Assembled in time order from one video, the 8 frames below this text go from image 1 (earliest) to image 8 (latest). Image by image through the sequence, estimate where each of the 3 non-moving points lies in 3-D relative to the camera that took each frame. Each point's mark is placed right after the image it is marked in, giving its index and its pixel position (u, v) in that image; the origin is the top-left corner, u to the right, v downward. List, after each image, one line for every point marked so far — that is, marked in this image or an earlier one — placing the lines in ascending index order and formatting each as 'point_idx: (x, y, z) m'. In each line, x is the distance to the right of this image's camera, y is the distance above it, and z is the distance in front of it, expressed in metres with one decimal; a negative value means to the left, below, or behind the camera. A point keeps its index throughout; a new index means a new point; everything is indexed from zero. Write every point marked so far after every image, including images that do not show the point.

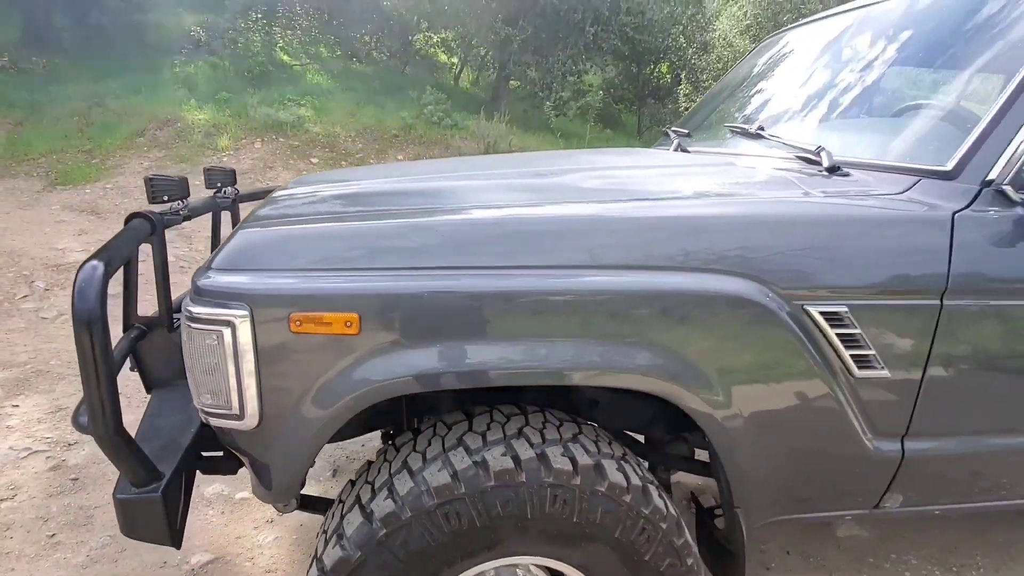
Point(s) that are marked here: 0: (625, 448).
0: (+0.3, -0.4, +1.4) m
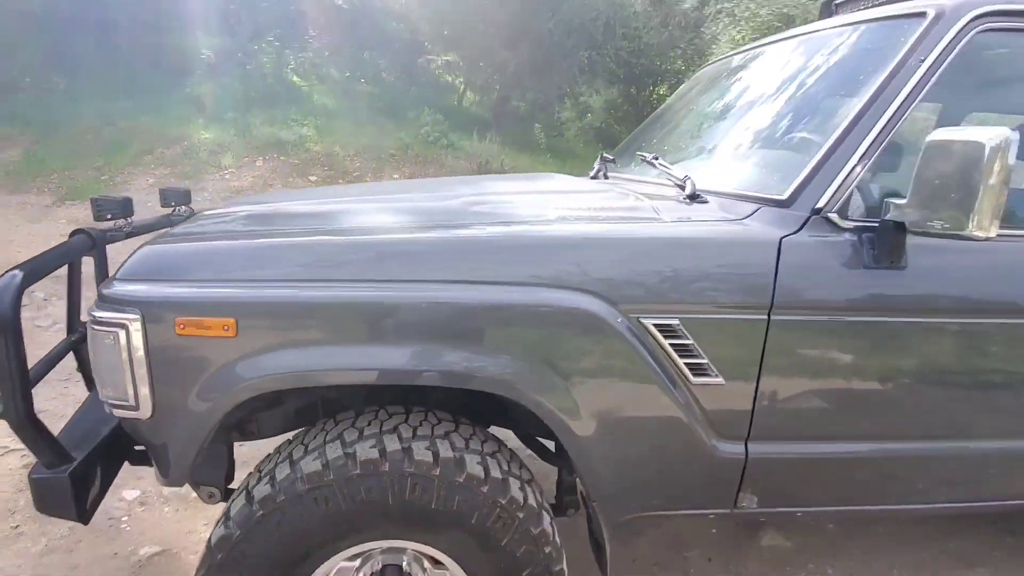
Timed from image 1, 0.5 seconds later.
0: (0.0, -0.4, +1.6) m
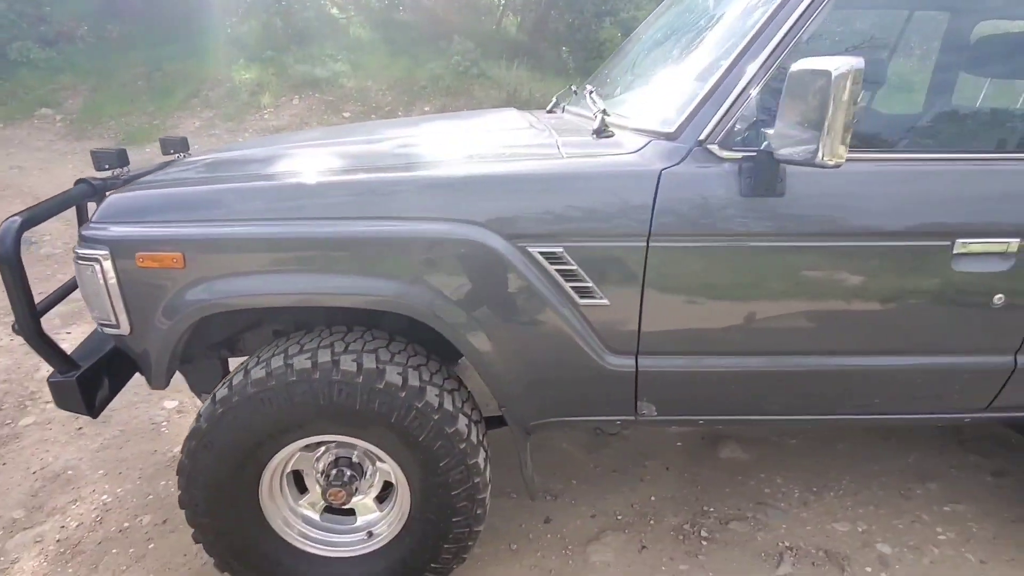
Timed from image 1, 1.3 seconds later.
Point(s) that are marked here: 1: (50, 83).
0: (-0.3, -0.2, +1.8) m
1: (-7.9, +3.5, +9.8) m
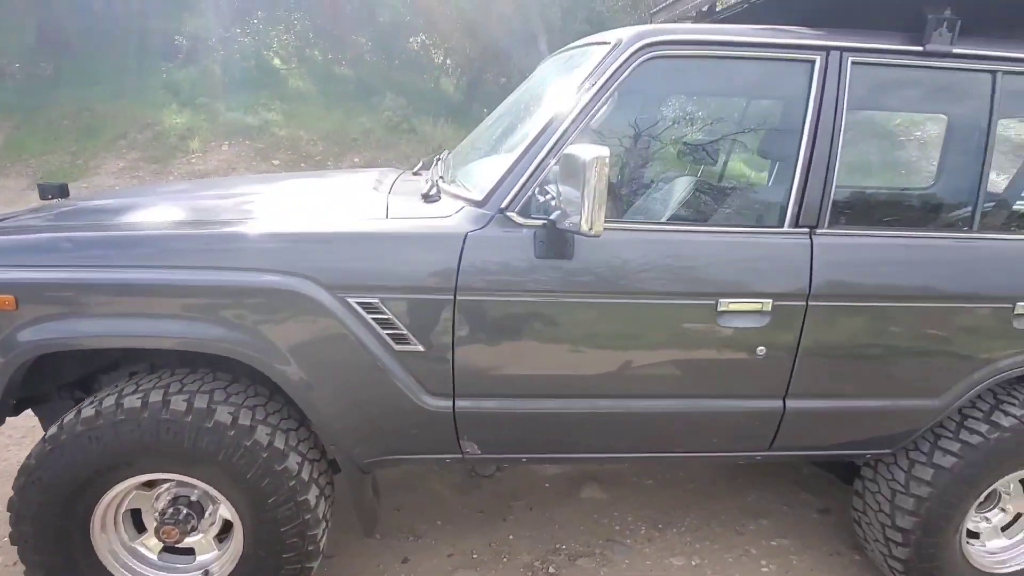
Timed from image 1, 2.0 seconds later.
0: (-0.9, -0.4, +2.0) m
1: (-9.1, +2.9, +9.5) m
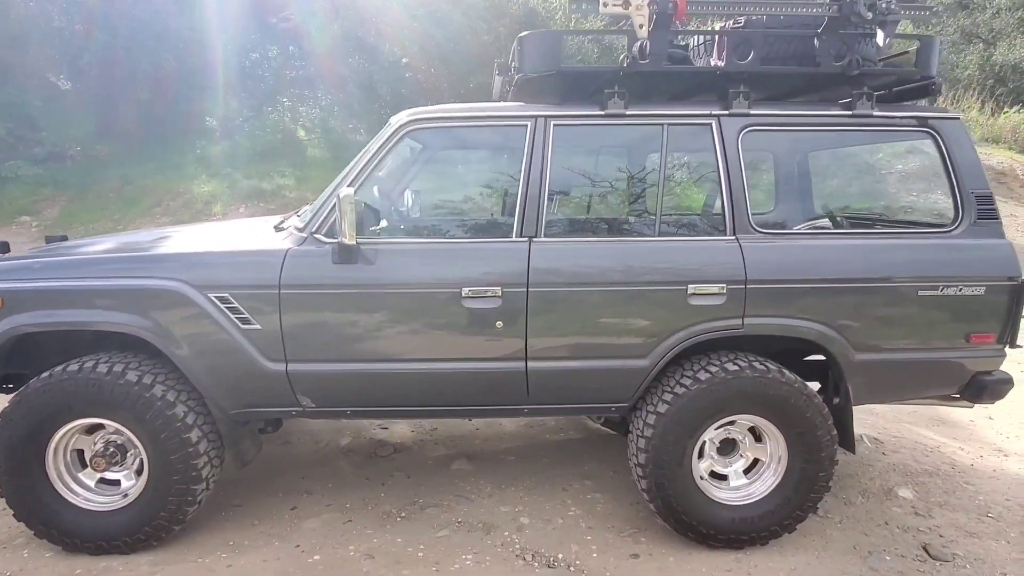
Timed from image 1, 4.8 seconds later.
0: (-1.8, -0.4, +2.9) m
1: (-9.5, +1.9, +11.3) m
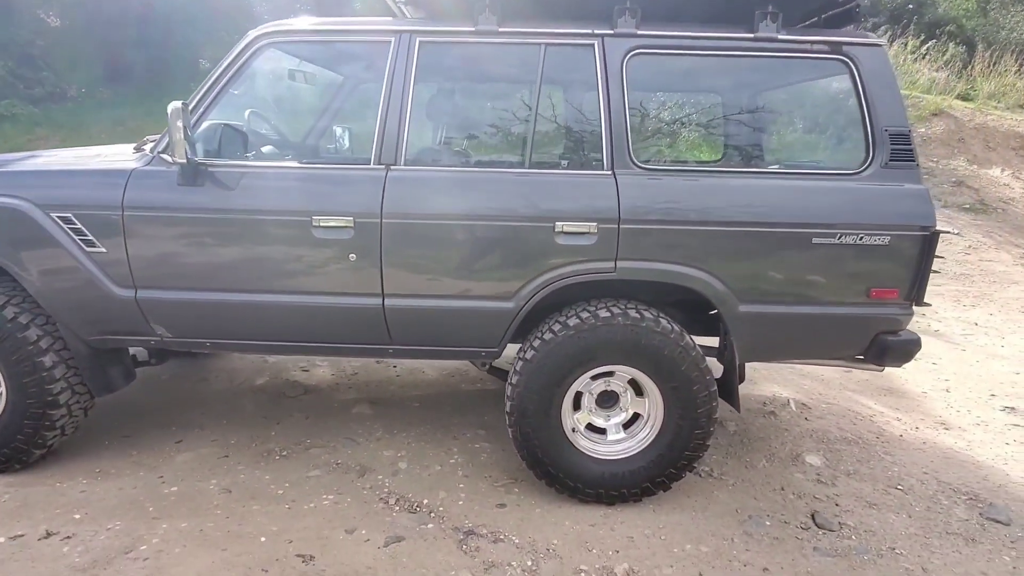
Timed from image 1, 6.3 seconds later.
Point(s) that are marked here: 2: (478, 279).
0: (-2.4, 0.0, +2.8) m
1: (-9.6, +3.1, +11.4) m
2: (-0.2, 0.0, +2.7) m
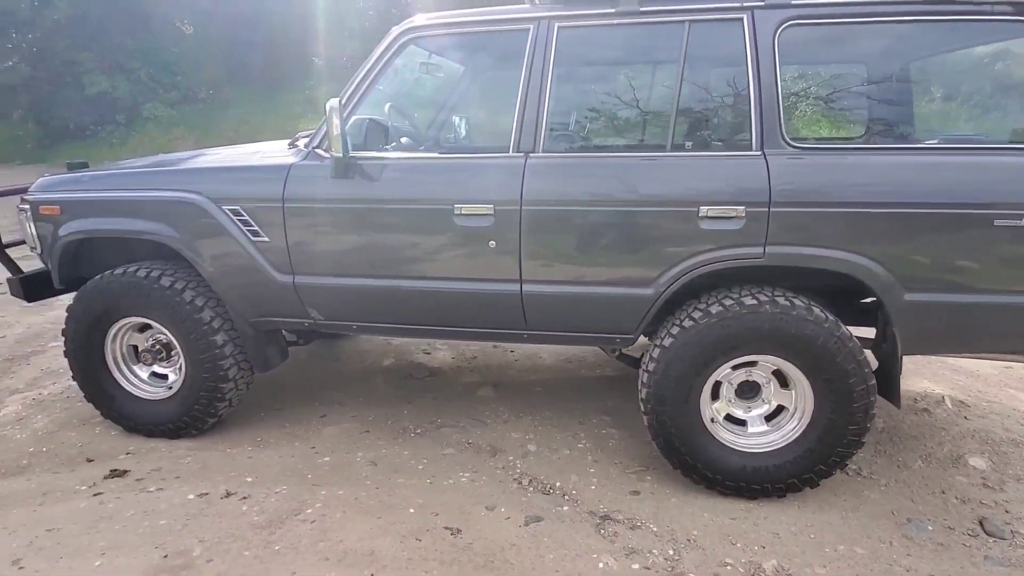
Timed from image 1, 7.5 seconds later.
0: (-1.7, +0.1, +3.1) m
1: (-7.6, +3.4, +12.6) m
2: (+0.5, +0.1, +2.6) m
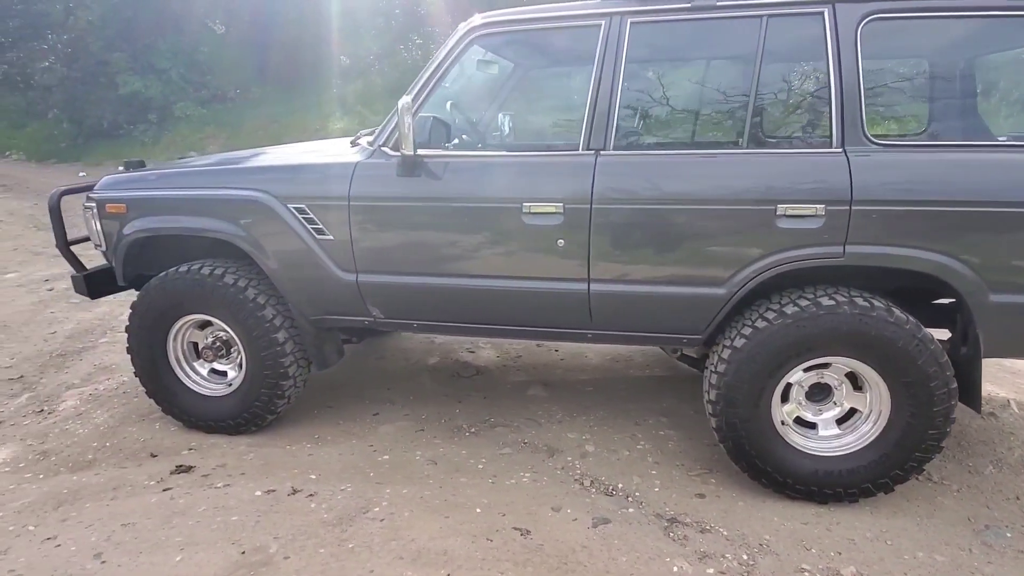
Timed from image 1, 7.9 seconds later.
0: (-1.4, +0.1, +3.1) m
1: (-7.0, +3.5, +12.7) m
2: (+0.8, +0.1, +2.6) m
